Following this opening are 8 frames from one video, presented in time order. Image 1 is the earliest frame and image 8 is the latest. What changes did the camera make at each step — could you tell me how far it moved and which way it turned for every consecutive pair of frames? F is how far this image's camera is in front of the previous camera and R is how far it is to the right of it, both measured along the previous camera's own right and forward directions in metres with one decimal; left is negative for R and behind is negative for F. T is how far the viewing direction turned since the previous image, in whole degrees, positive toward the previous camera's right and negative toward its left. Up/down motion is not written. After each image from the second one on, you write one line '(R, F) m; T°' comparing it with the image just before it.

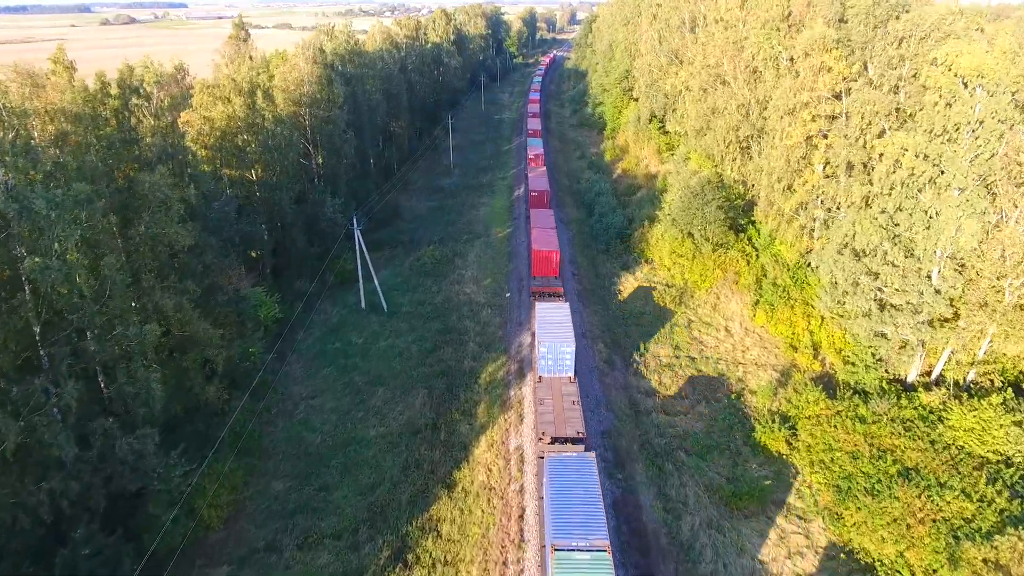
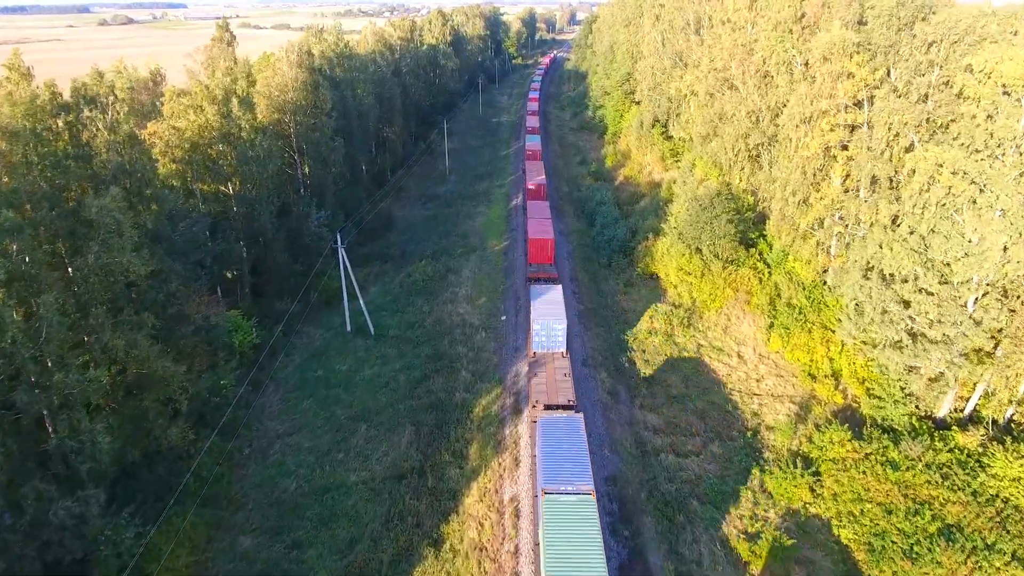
(+0.2, +2.0) m; 0°
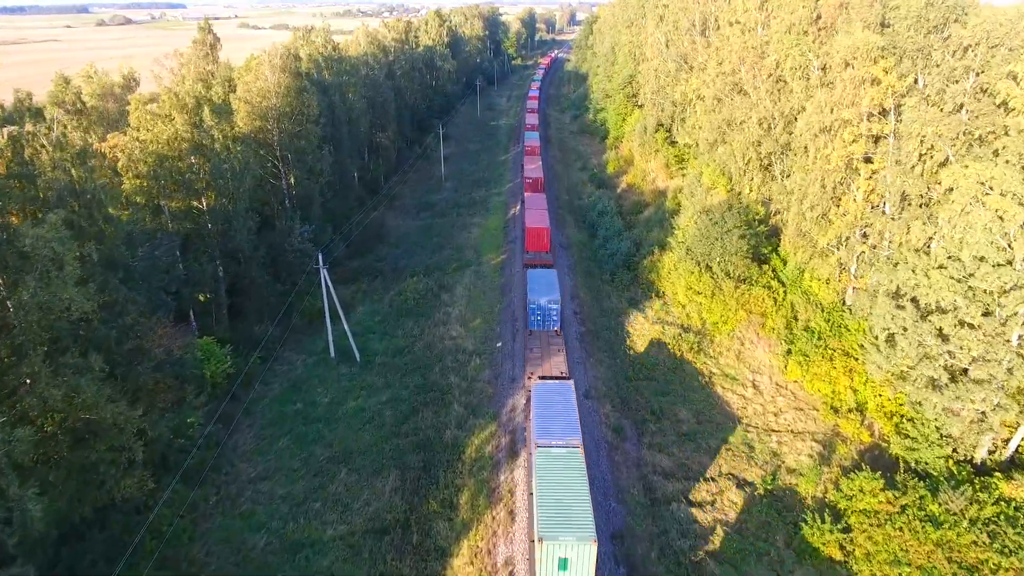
(+0.2, +2.0) m; 0°
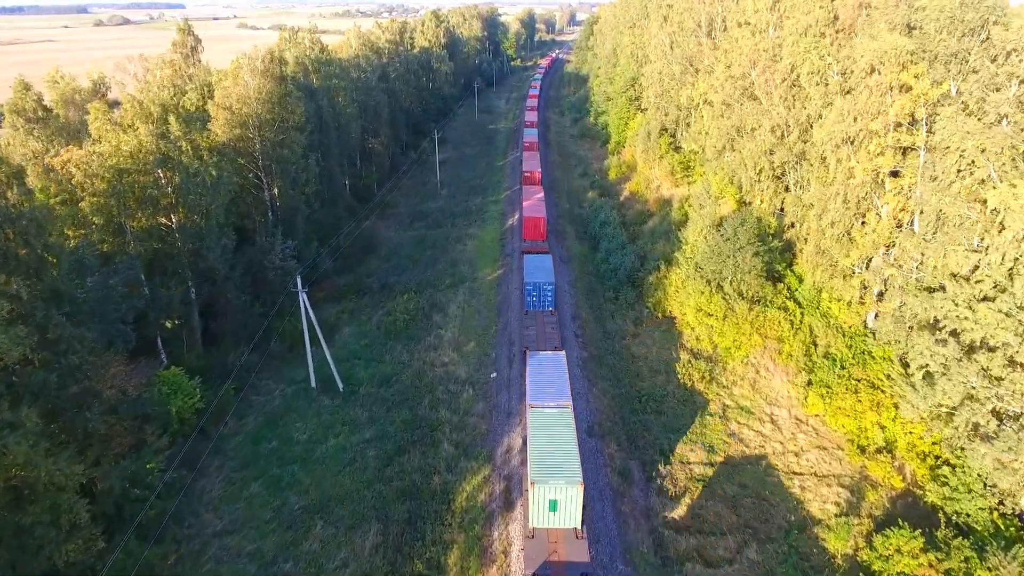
(+0.2, +2.0) m; 0°
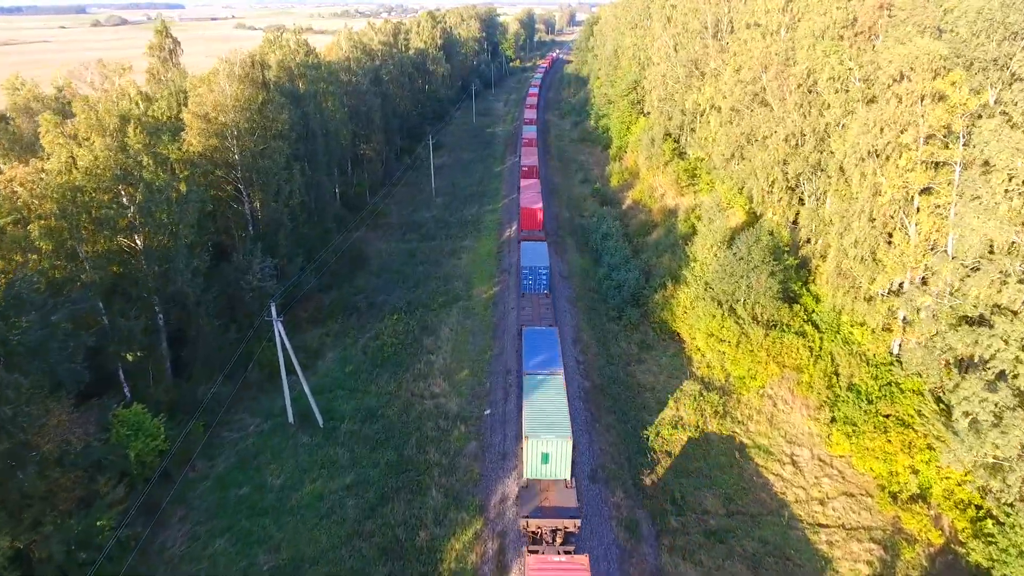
(+0.1, +2.0) m; 0°
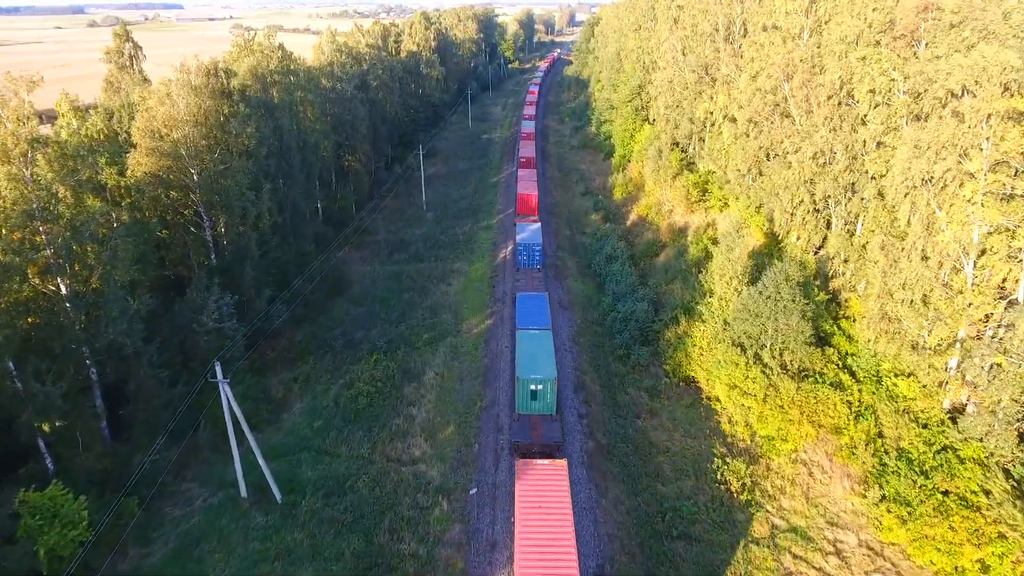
(+0.3, +3.3) m; 0°
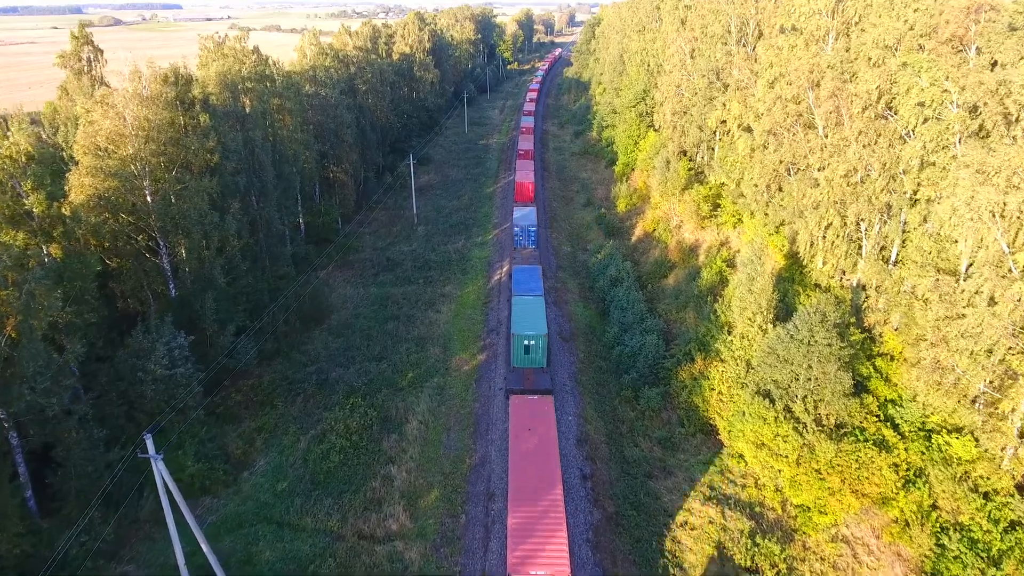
(+0.2, +2.9) m; 0°
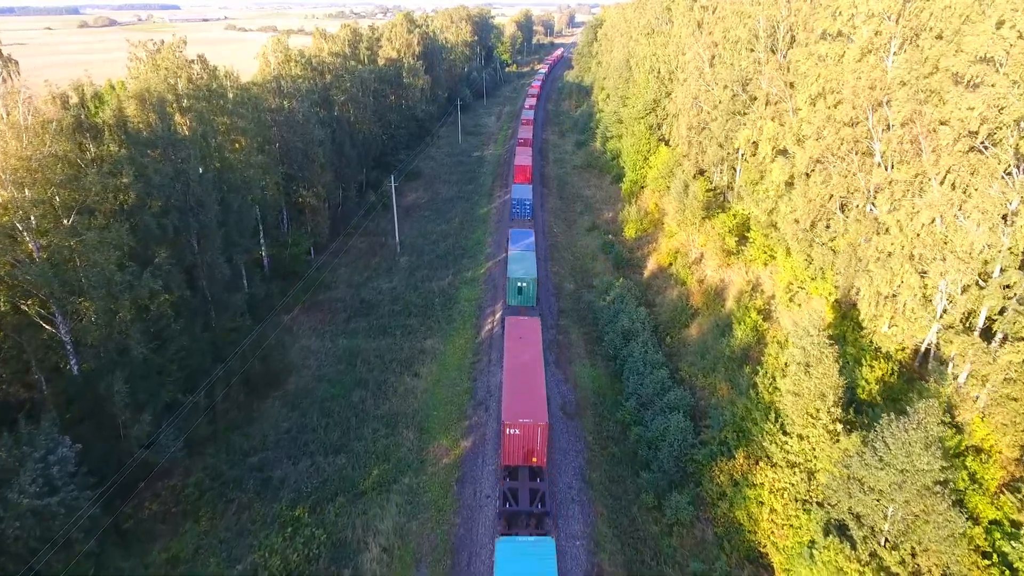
(+0.3, +5.0) m; 0°
